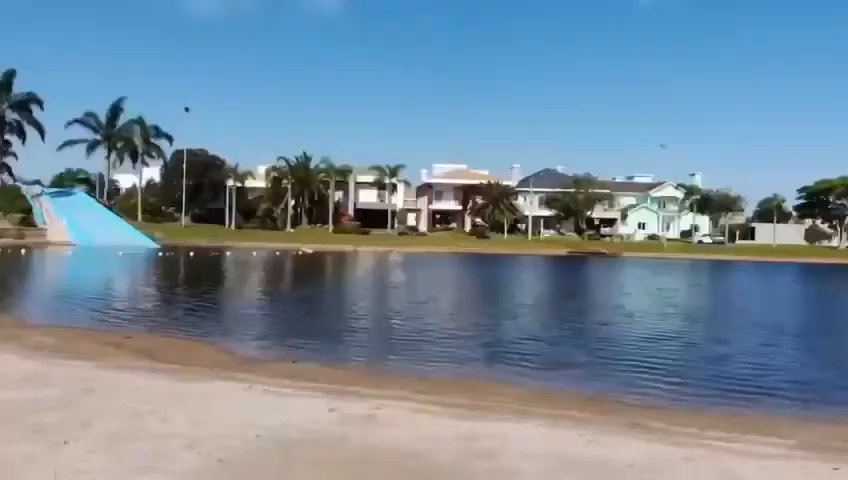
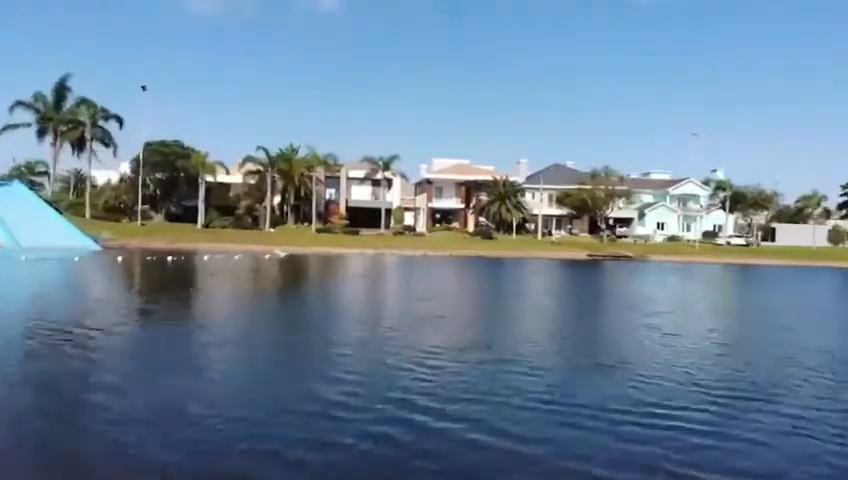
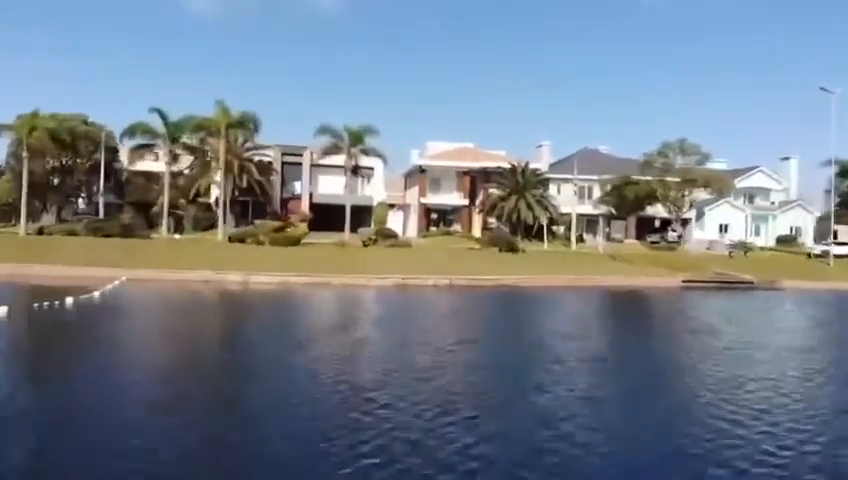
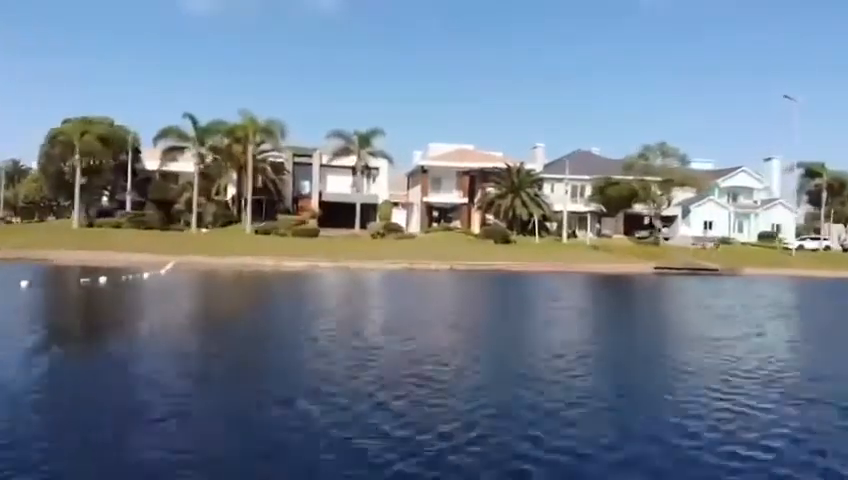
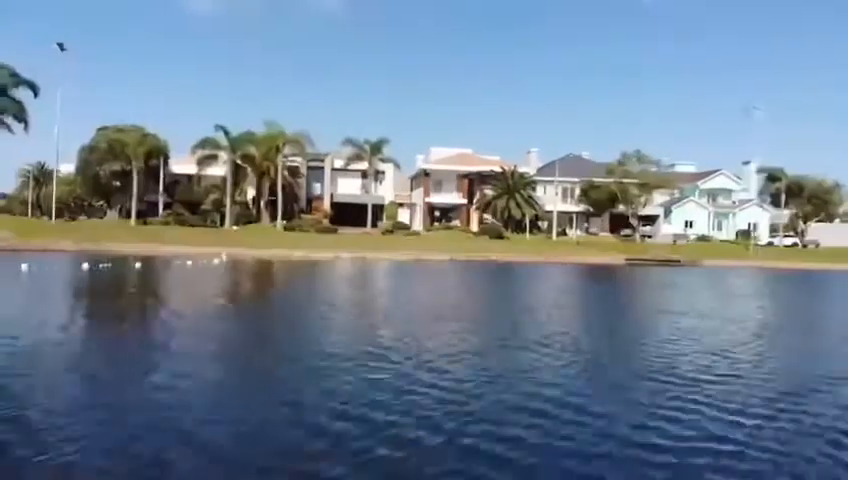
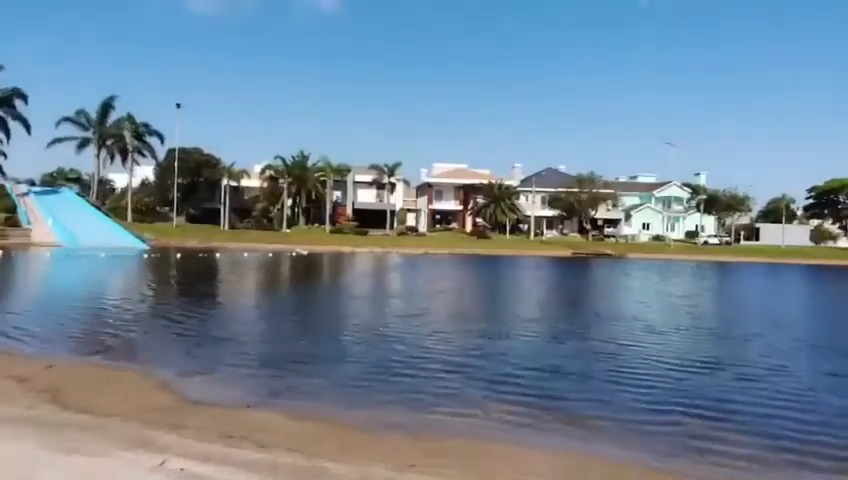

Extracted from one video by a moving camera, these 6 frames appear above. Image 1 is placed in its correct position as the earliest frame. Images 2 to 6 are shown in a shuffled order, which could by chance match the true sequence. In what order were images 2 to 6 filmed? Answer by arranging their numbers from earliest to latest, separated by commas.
6, 2, 5, 4, 3
